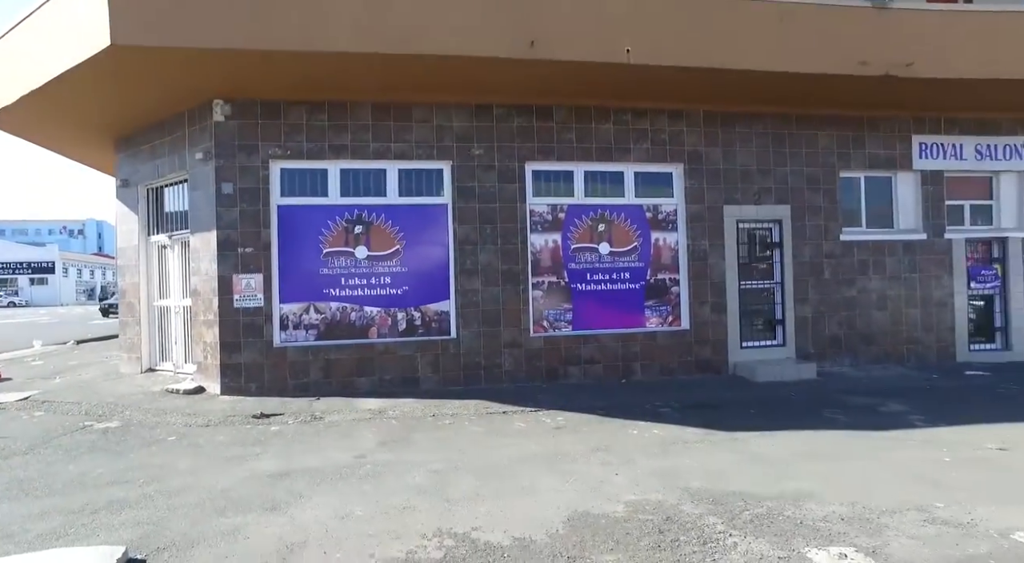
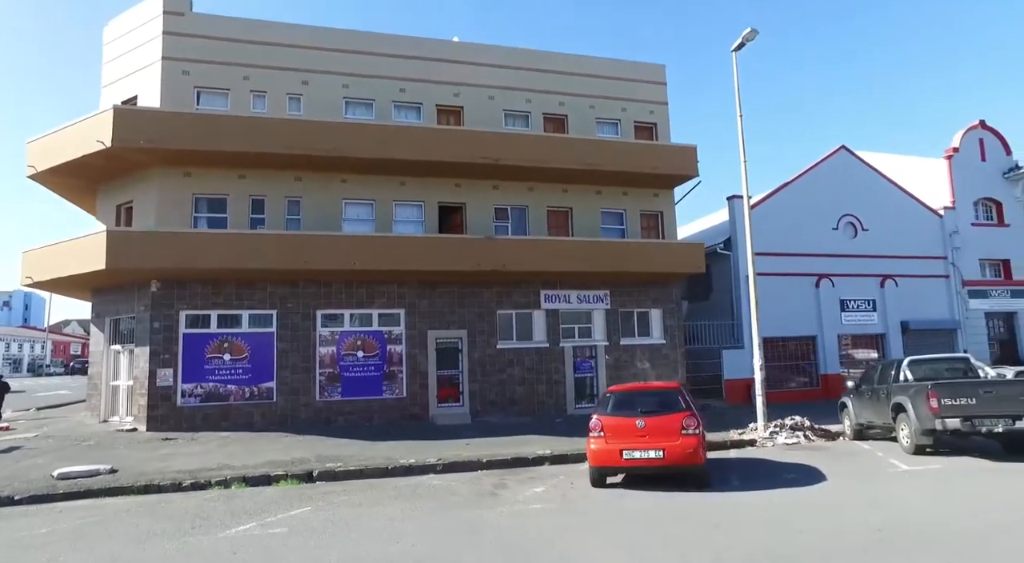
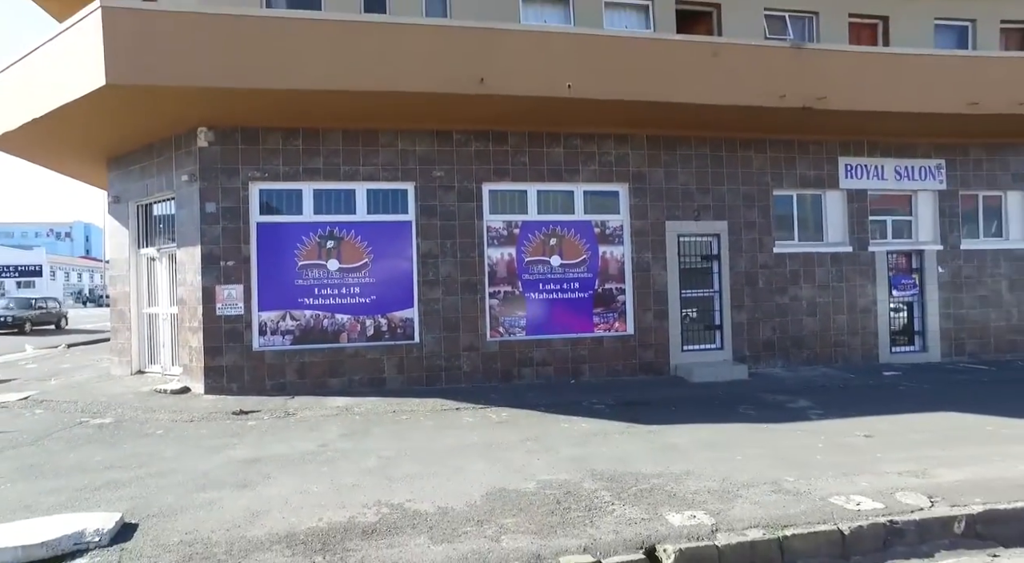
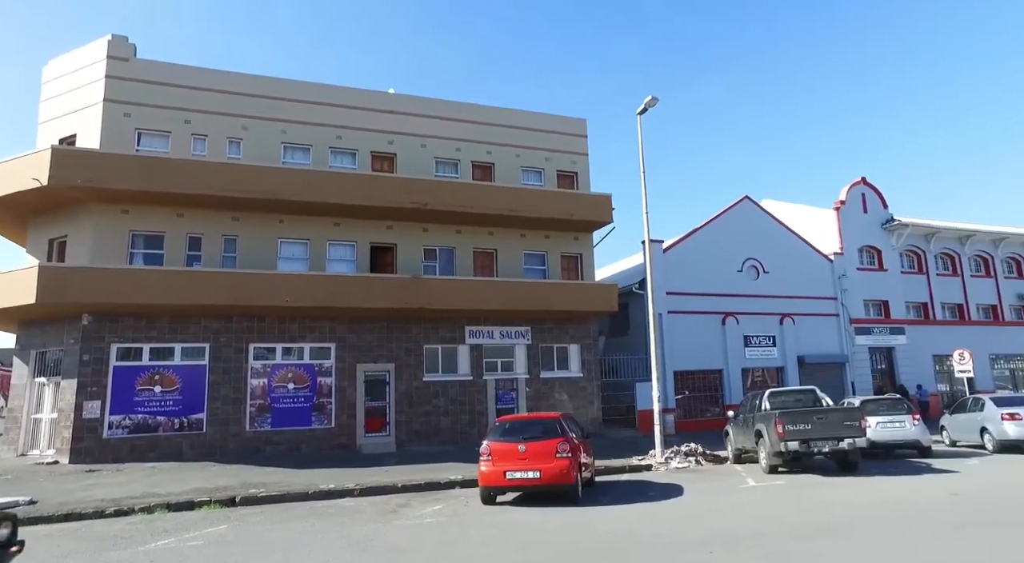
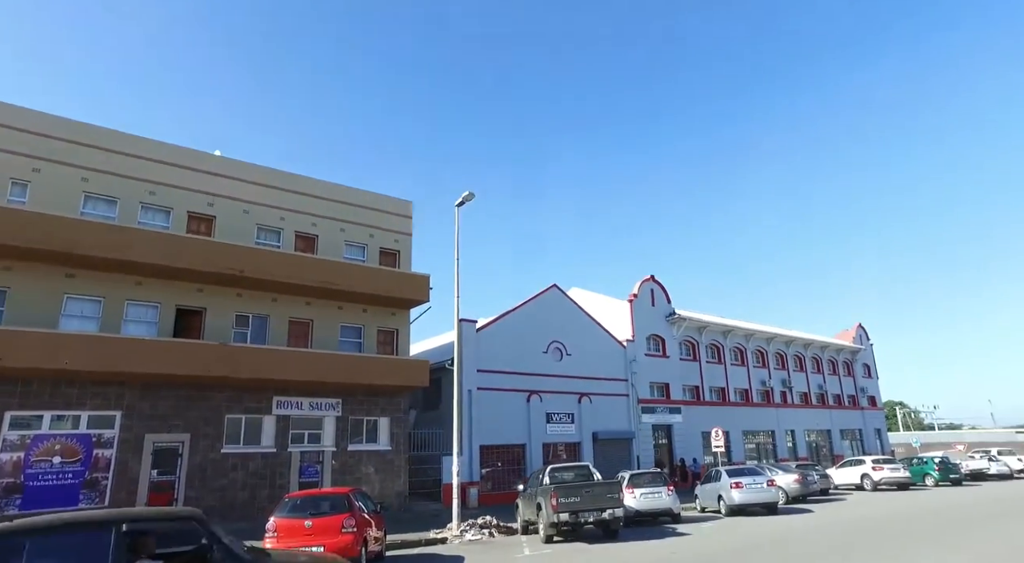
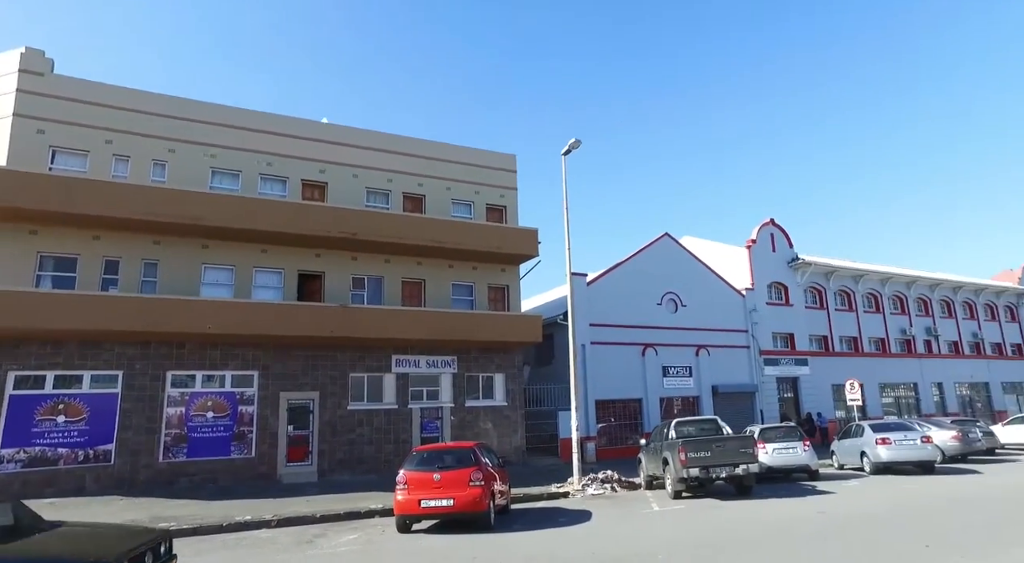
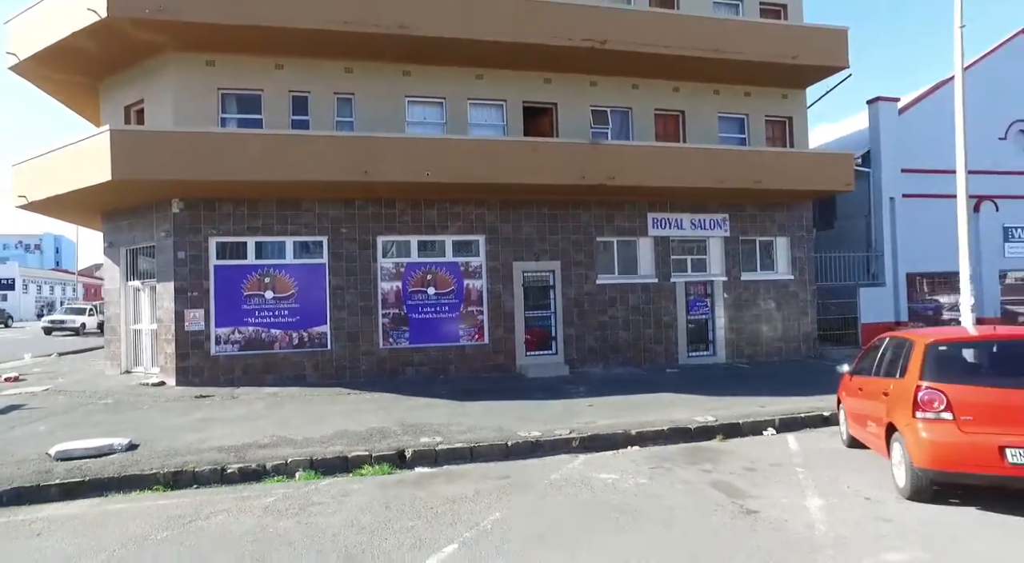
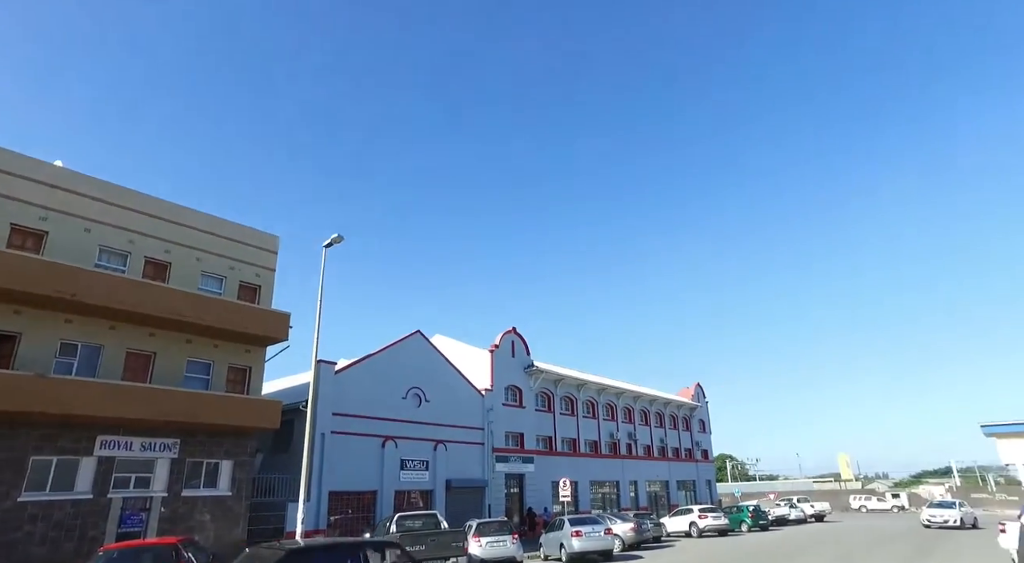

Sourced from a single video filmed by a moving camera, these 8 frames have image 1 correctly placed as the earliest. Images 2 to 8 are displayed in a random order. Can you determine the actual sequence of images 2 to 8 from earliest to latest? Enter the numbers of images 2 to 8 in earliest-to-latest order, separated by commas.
3, 7, 2, 4, 6, 5, 8
